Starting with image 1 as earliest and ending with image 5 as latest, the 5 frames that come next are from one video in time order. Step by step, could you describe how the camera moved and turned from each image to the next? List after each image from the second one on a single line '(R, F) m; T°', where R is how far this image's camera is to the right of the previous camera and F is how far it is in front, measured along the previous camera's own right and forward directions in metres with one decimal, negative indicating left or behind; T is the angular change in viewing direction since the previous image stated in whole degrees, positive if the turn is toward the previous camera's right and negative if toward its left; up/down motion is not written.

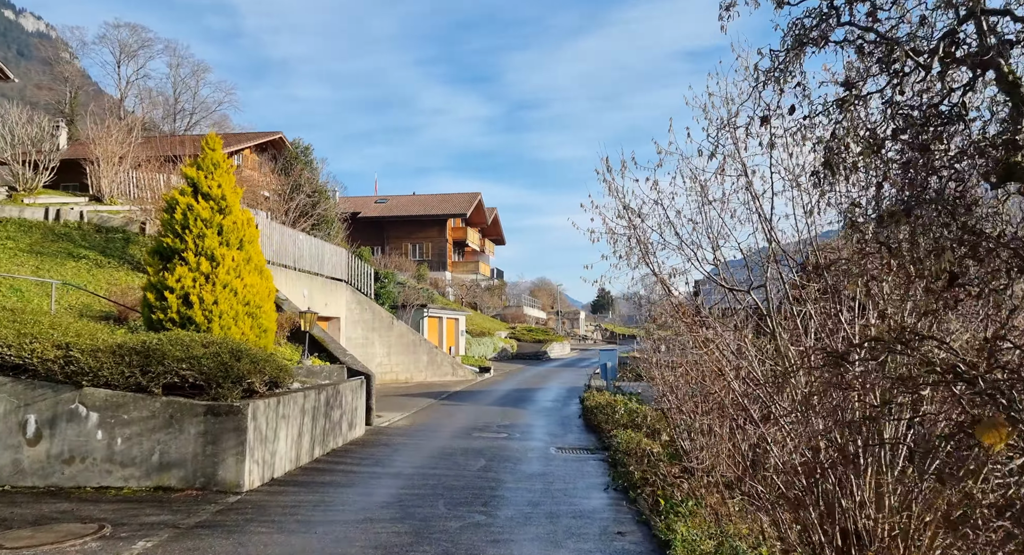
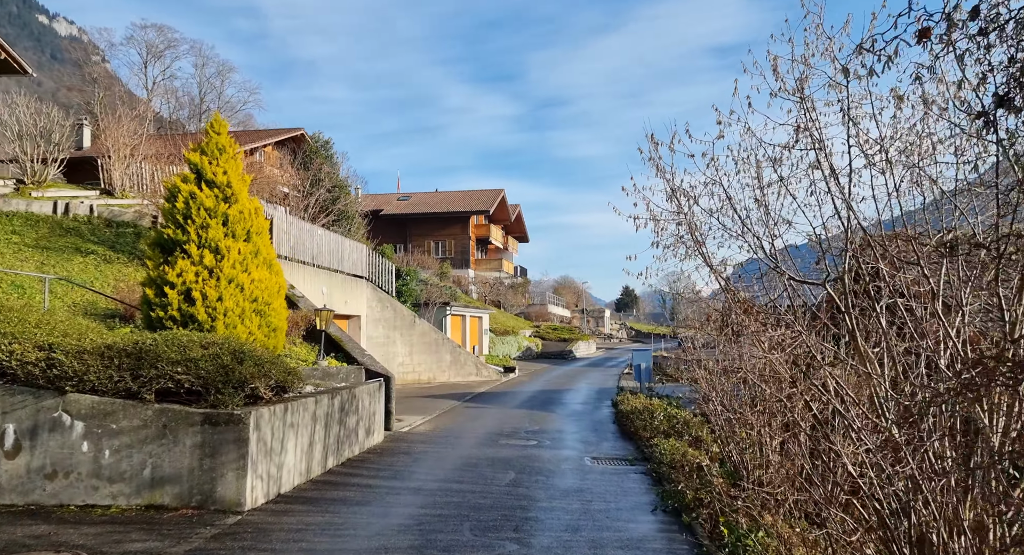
(-0.1, +0.9) m; -2°
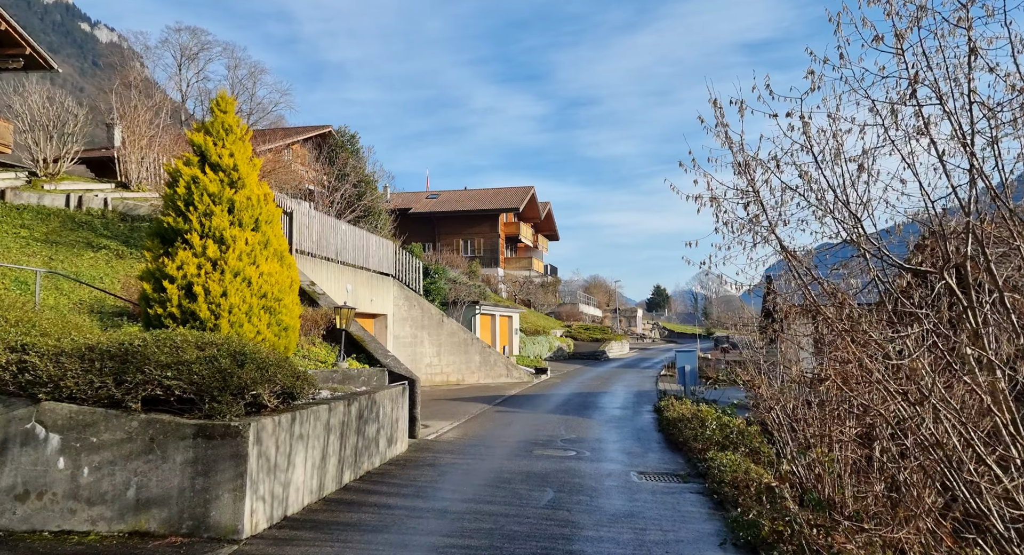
(-0.1, +1.0) m; -2°
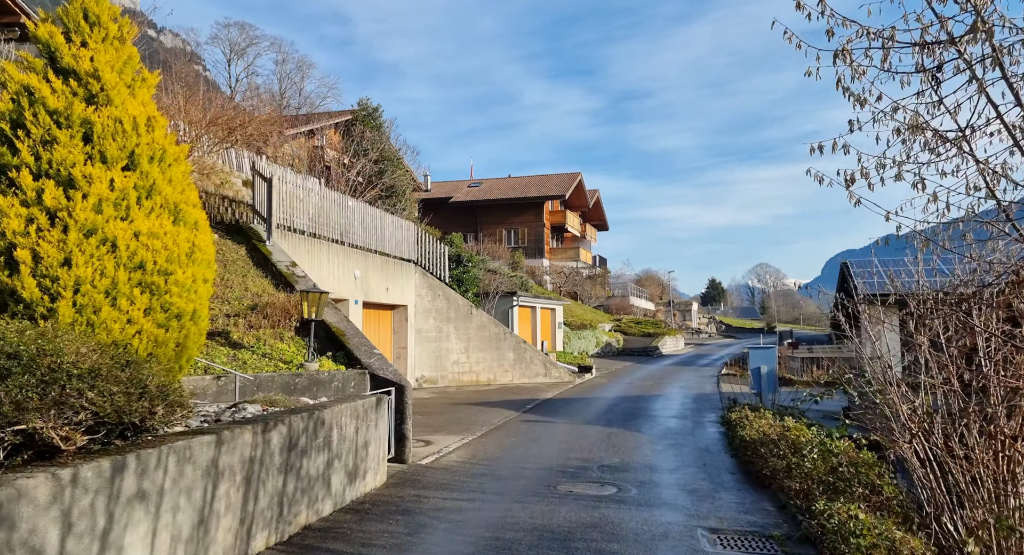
(+0.4, +3.1) m; -4°
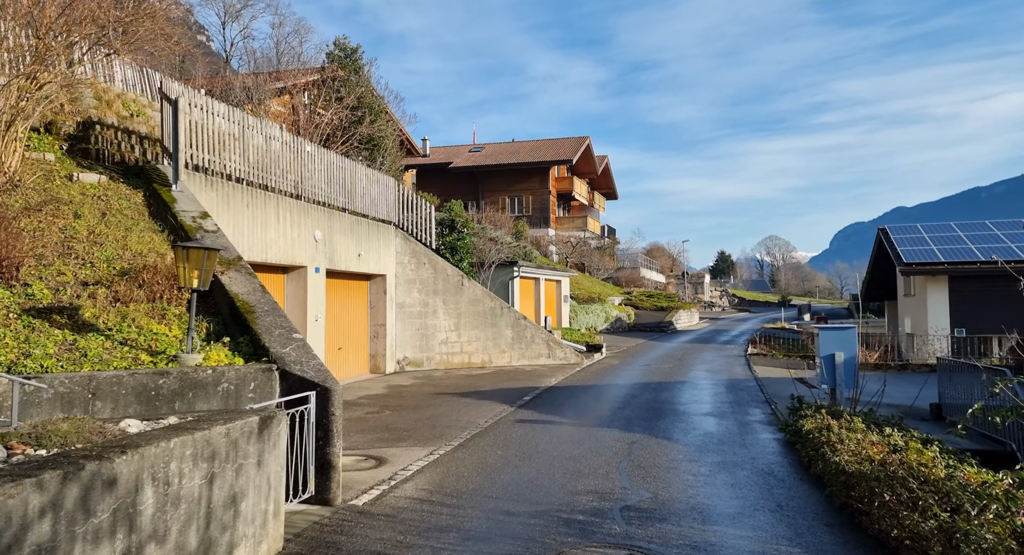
(+0.2, +3.2) m; 0°
